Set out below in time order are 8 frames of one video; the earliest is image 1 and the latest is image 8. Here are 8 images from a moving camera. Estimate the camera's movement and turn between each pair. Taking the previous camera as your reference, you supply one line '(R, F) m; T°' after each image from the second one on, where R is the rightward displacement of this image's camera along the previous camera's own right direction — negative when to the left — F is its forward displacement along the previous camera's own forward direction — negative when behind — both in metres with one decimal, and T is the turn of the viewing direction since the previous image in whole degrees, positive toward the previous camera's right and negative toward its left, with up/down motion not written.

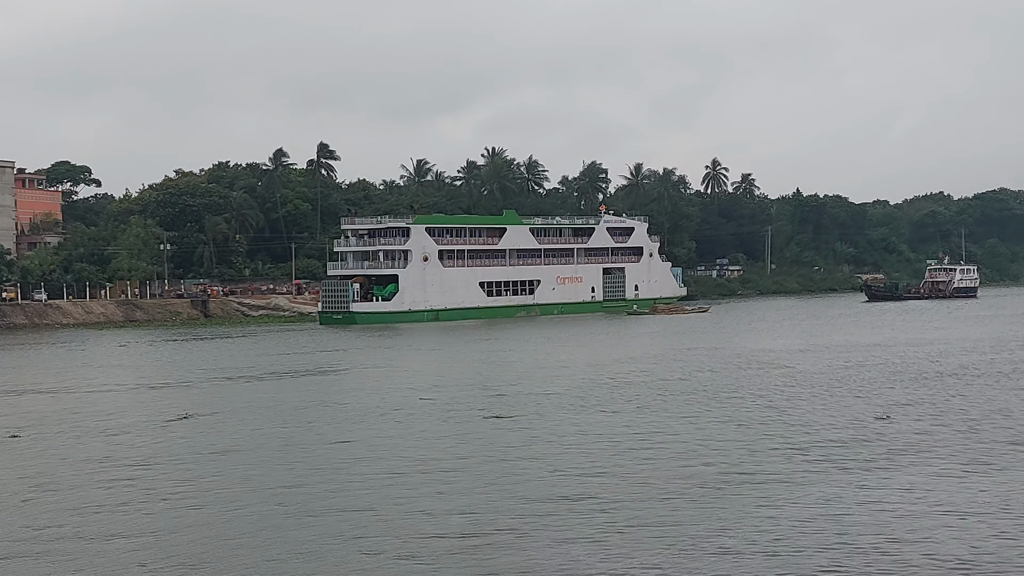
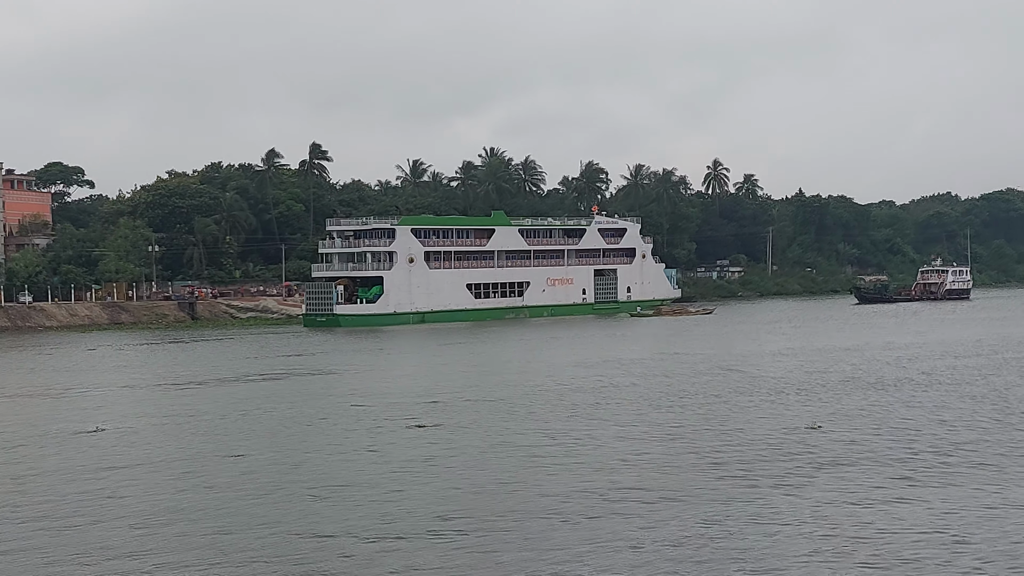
(+1.1, +0.8) m; -1°
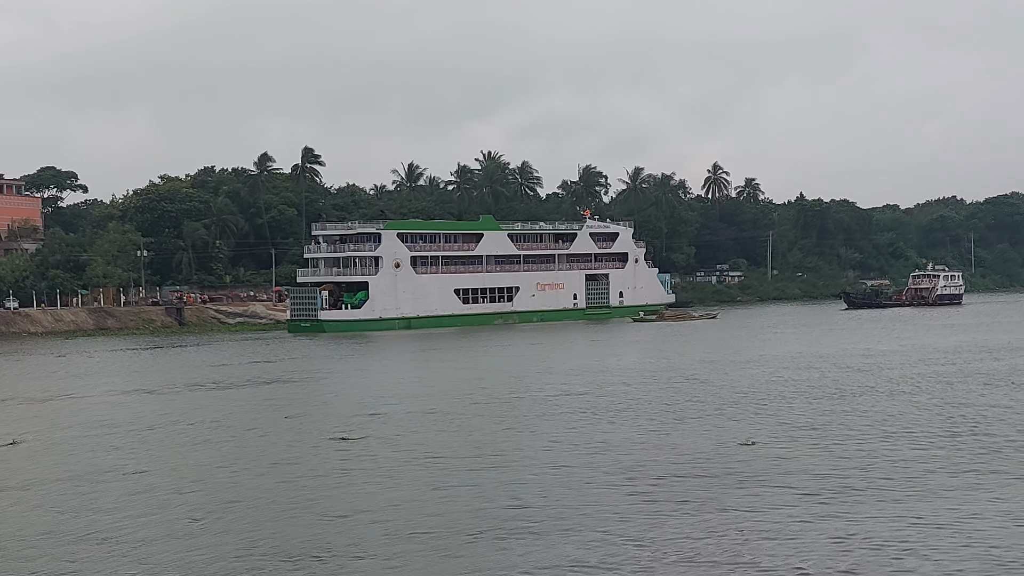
(+1.0, +0.7) m; 0°
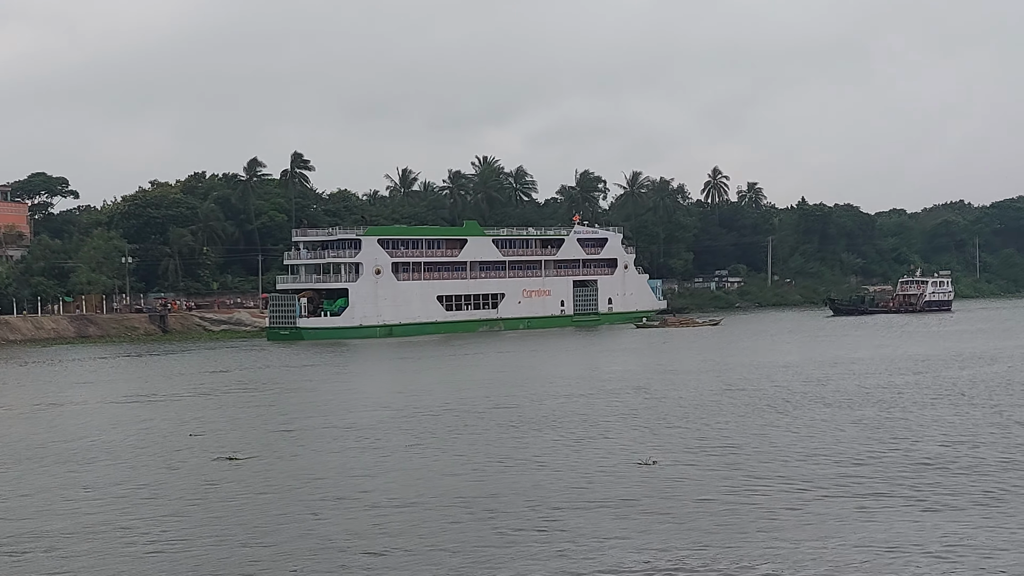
(+1.3, +0.9) m; -1°
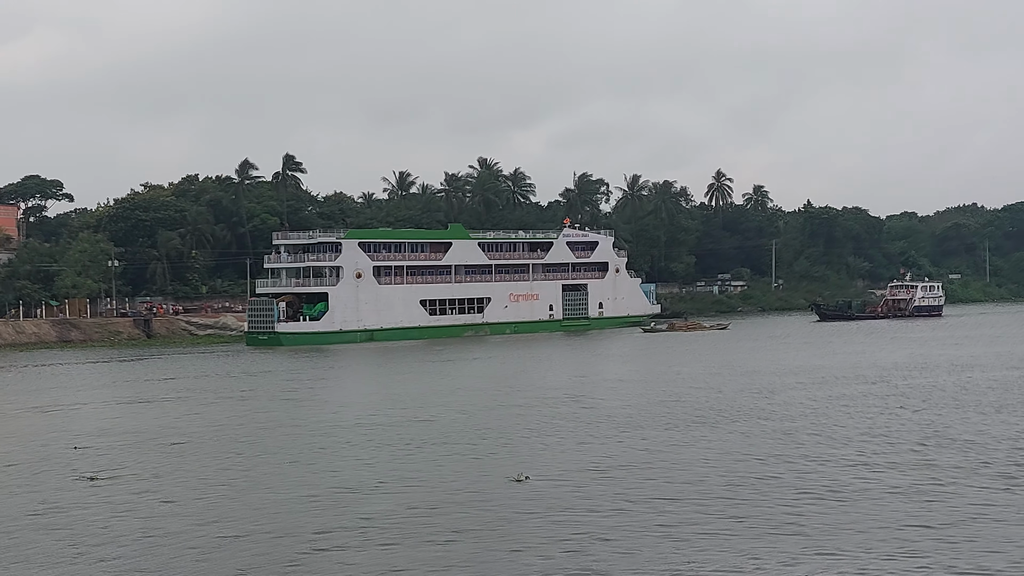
(+1.5, +1.0) m; -1°
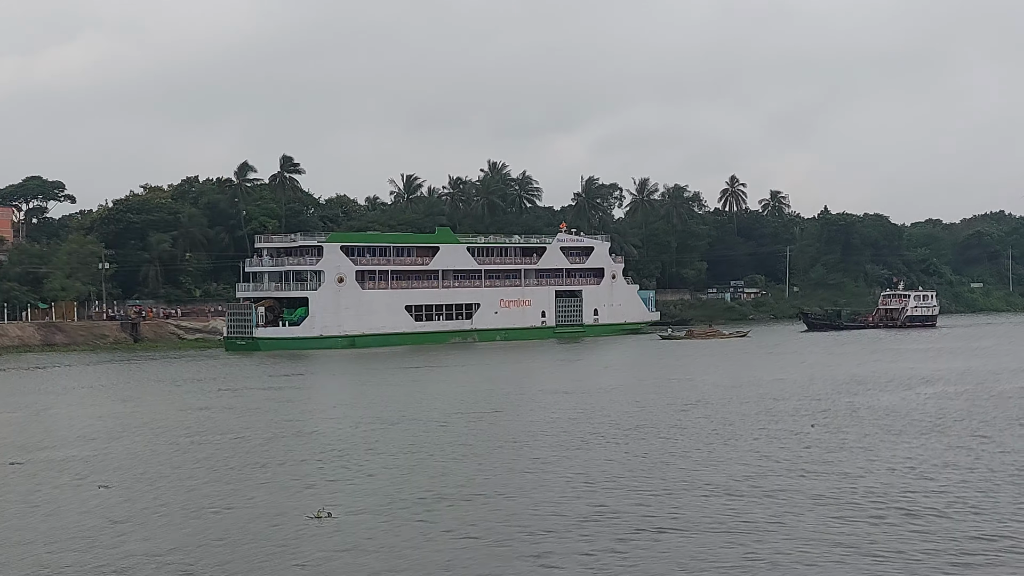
(+2.0, +1.4) m; -2°
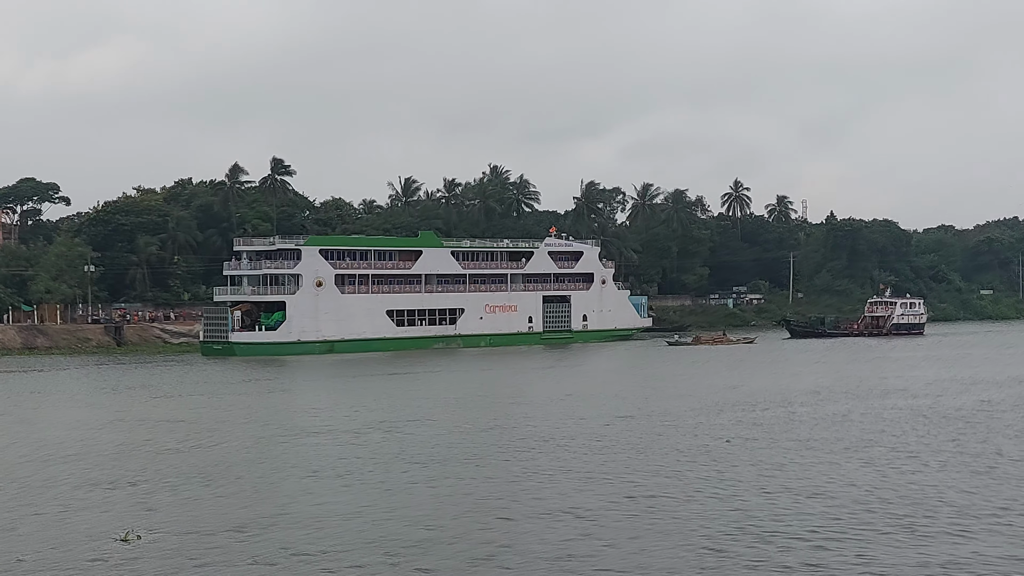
(+1.5, +1.0) m; -1°
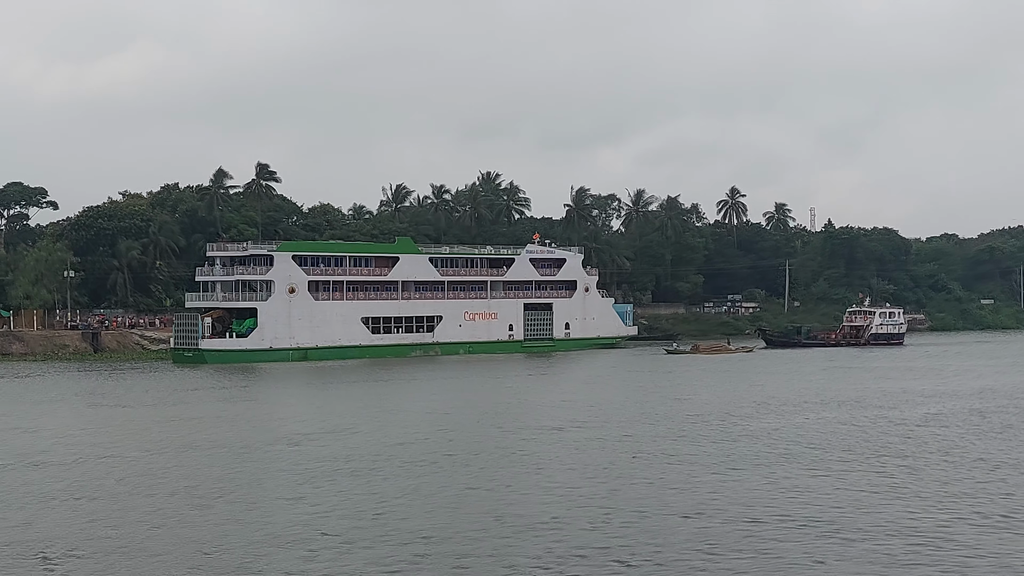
(+1.3, +0.9) m; 0°
